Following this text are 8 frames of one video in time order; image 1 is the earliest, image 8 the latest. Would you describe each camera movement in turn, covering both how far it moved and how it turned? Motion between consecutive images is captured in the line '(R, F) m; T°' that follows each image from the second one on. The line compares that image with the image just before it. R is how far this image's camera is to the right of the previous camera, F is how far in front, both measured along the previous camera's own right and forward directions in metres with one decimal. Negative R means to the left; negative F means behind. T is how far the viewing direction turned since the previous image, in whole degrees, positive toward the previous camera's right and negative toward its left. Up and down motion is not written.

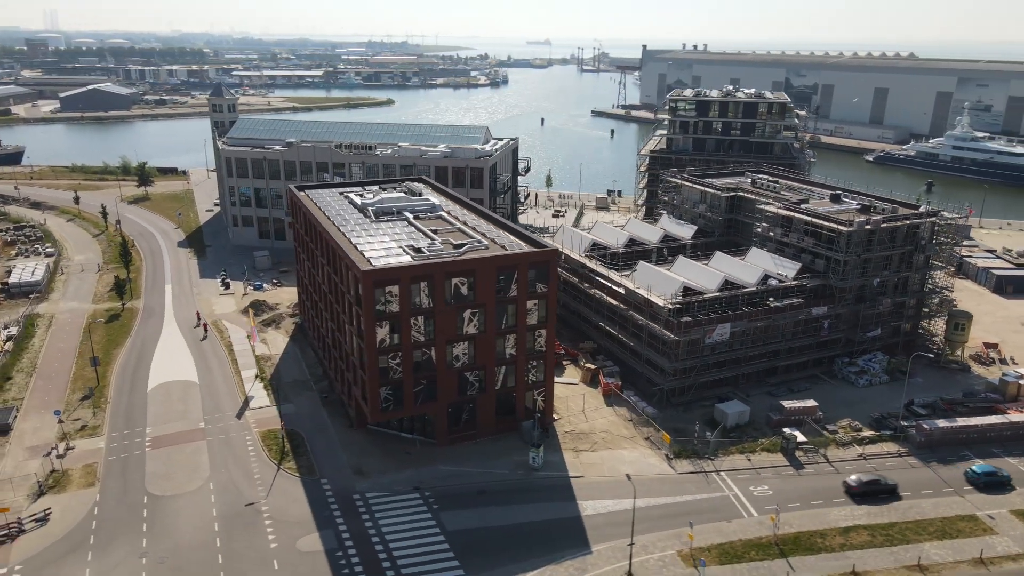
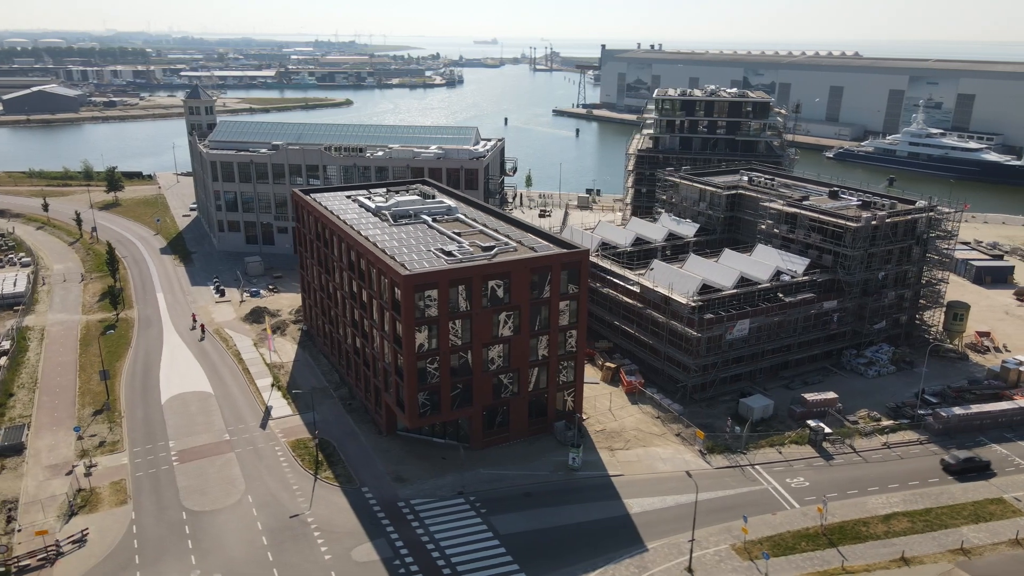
(-6.5, +0.2) m; +4°
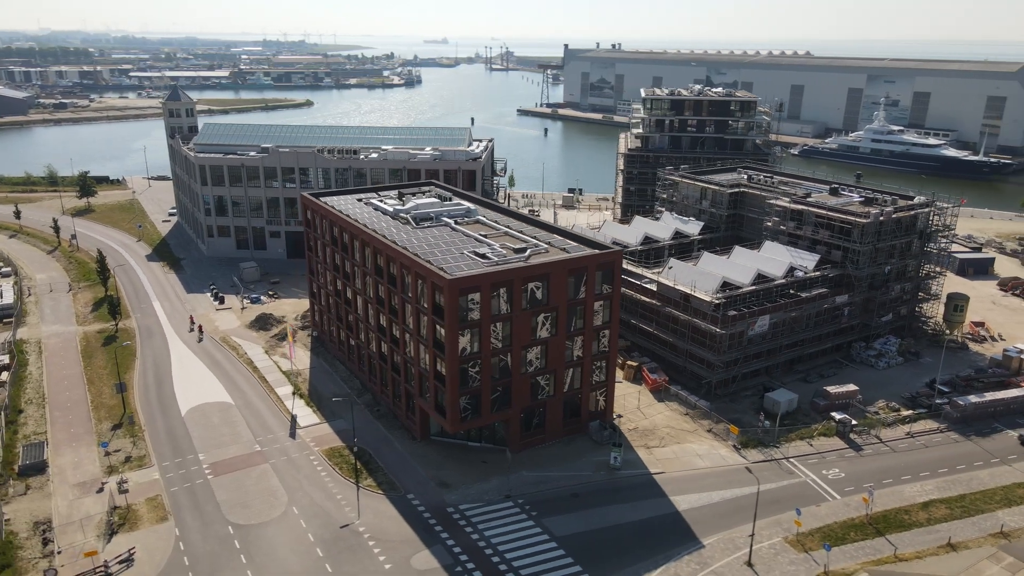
(-6.5, +0.3) m; +3°
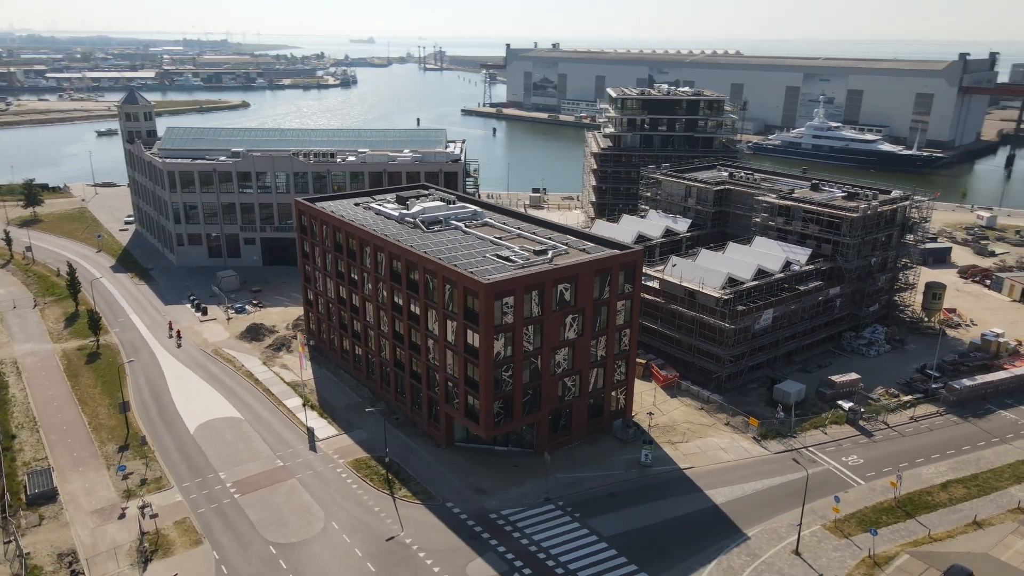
(-7.2, +0.6) m; +5°
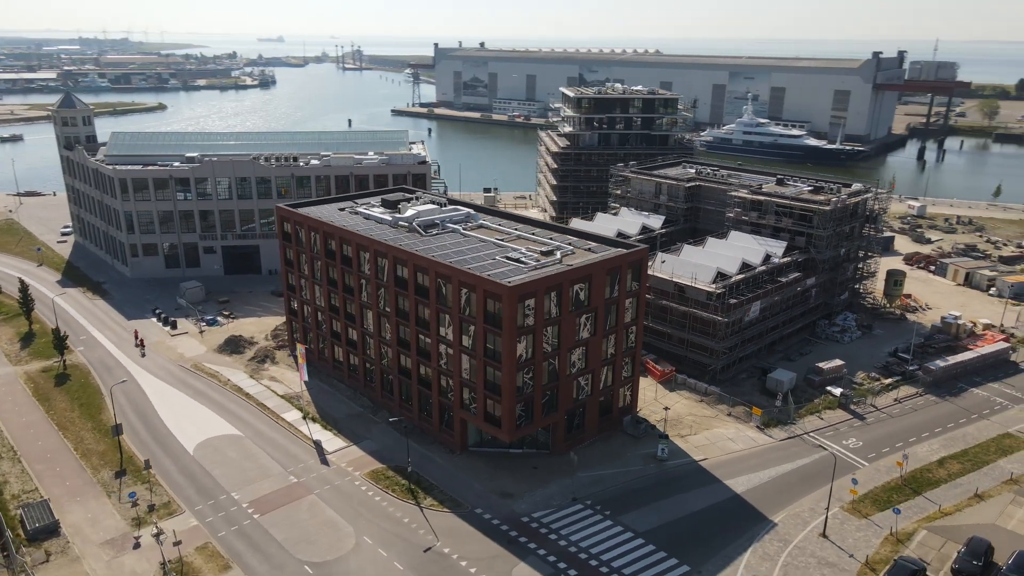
(-7.2, +0.6) m; +6°
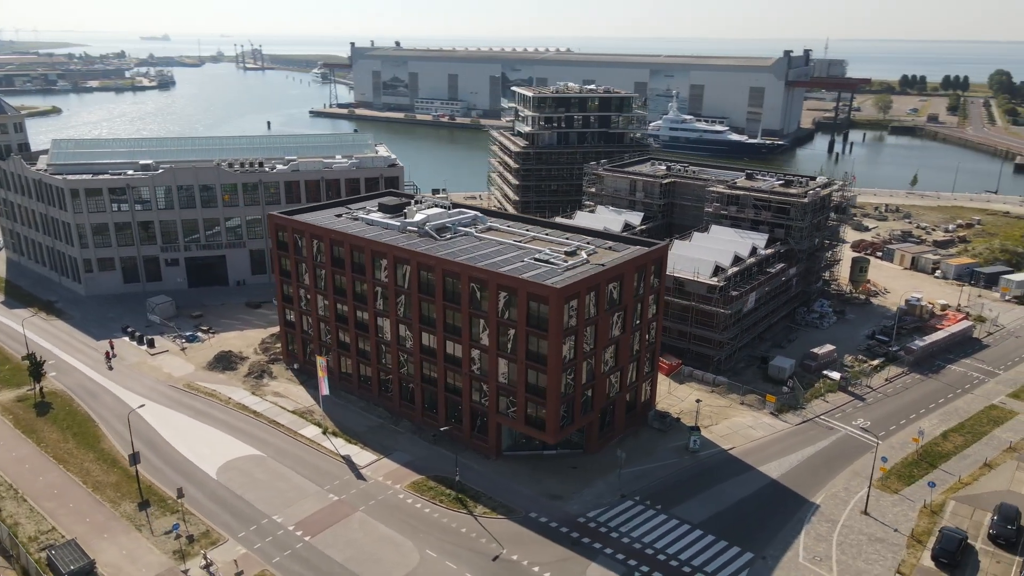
(-9.7, +0.8) m; +7°
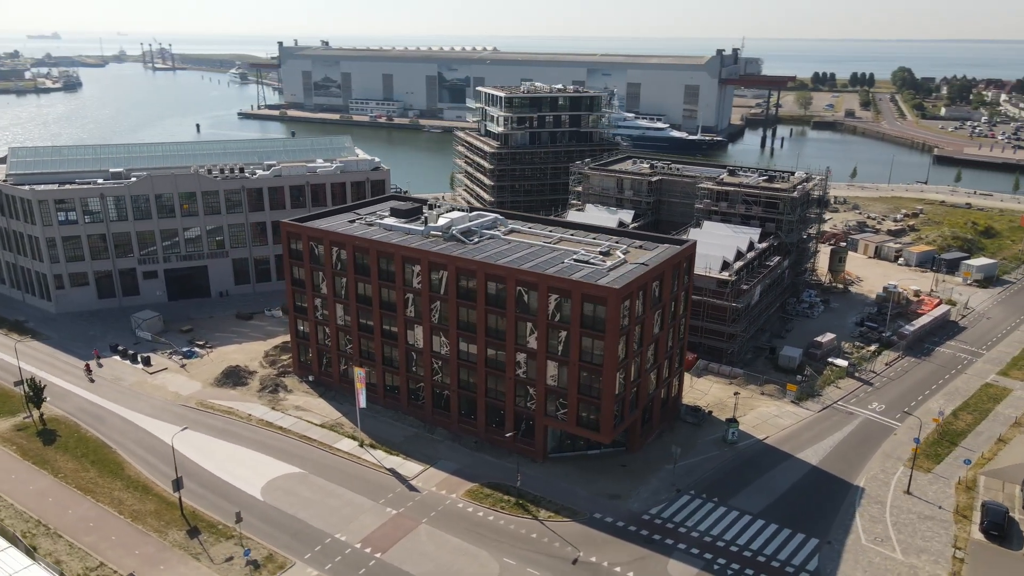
(-9.6, +0.7) m; +6°
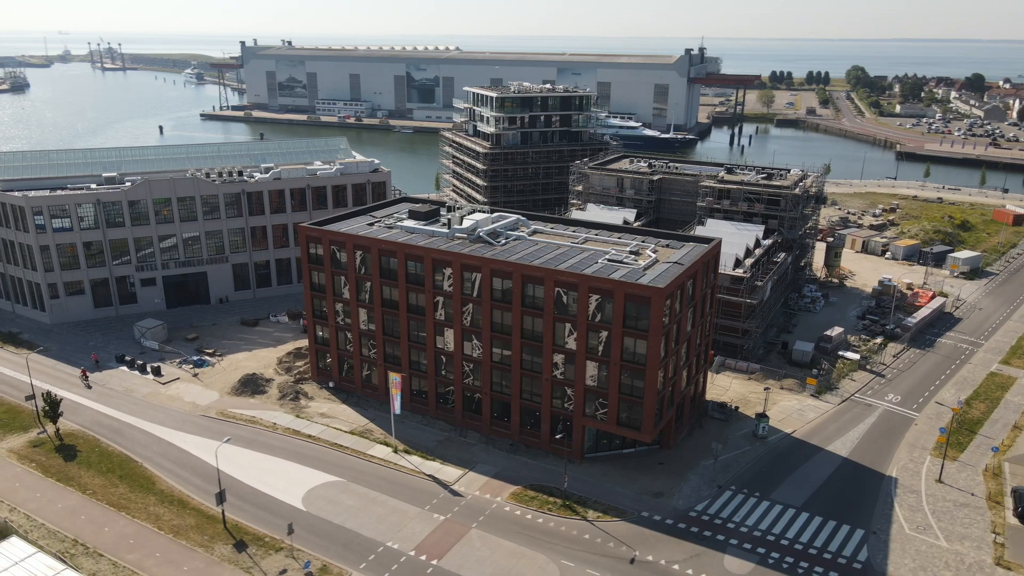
(-6.1, +0.3) m; +3°
